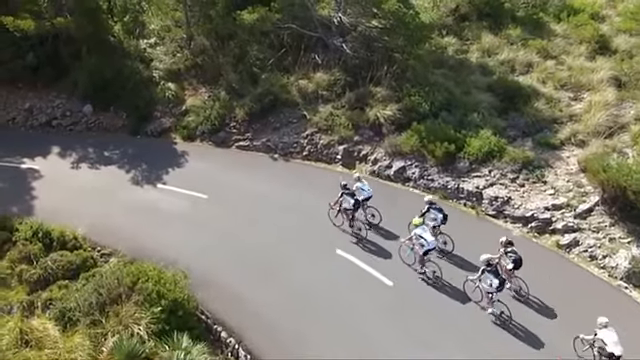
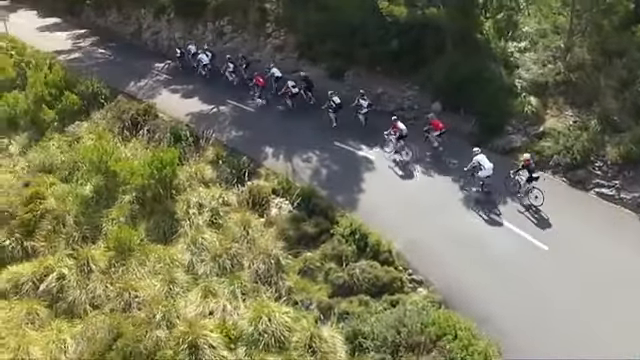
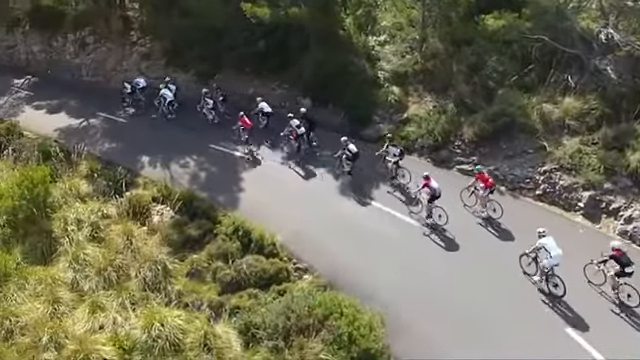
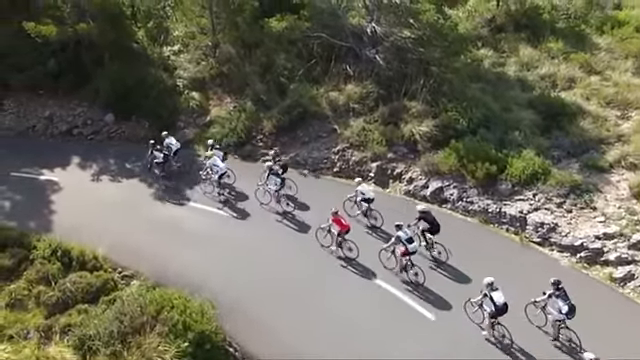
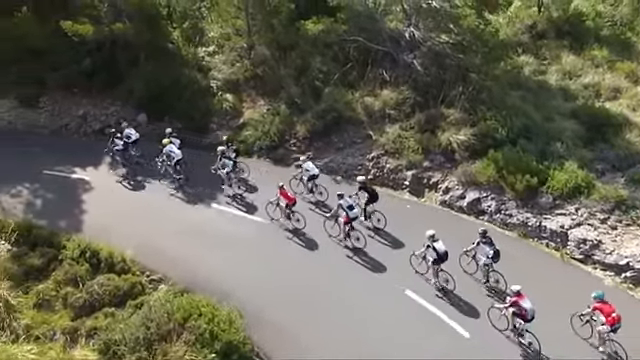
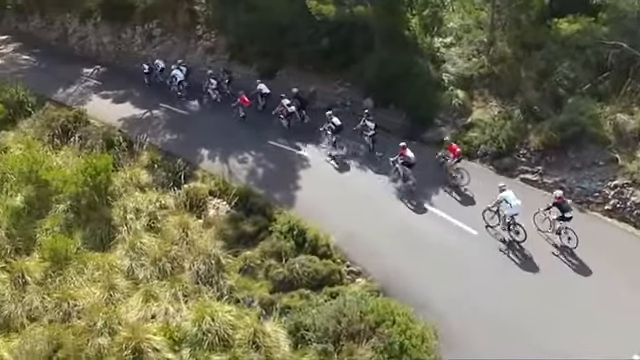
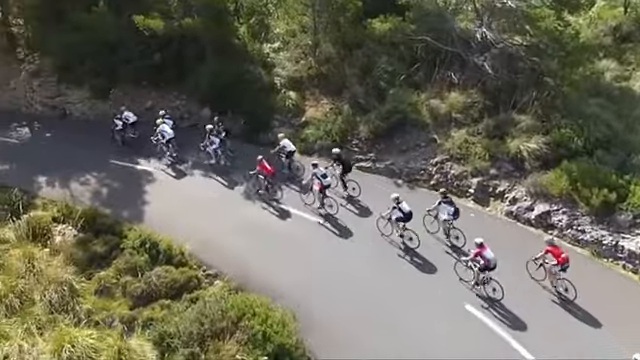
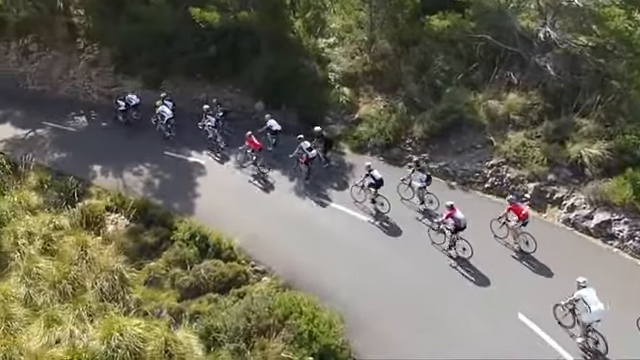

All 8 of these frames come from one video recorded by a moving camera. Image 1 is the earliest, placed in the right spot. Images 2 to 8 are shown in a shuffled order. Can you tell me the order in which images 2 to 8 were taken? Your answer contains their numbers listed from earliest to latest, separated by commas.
4, 5, 7, 8, 3, 6, 2
